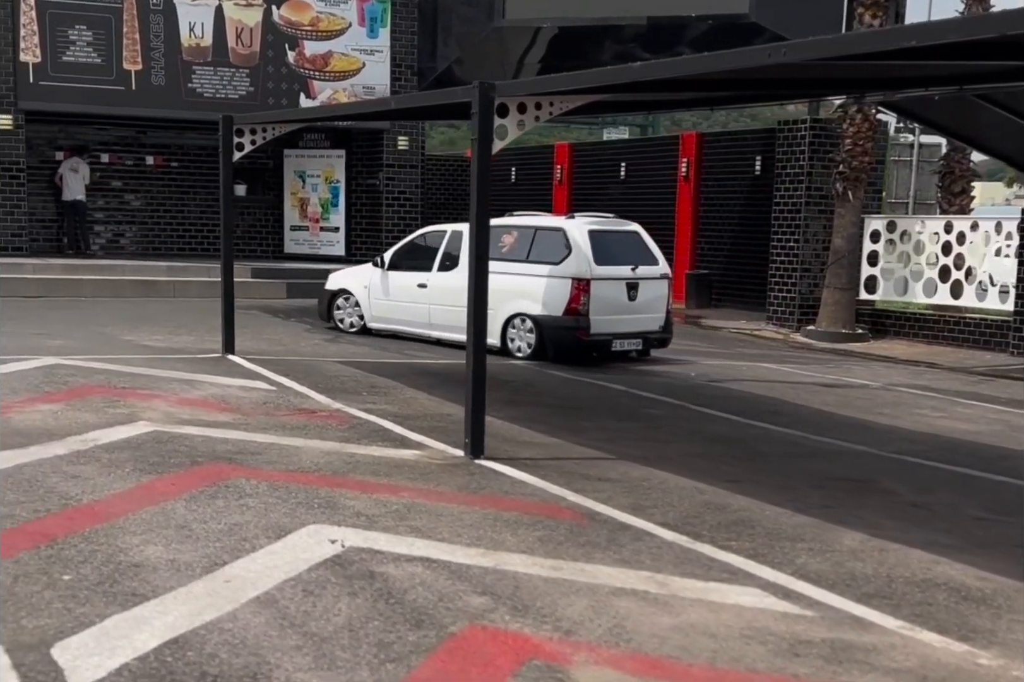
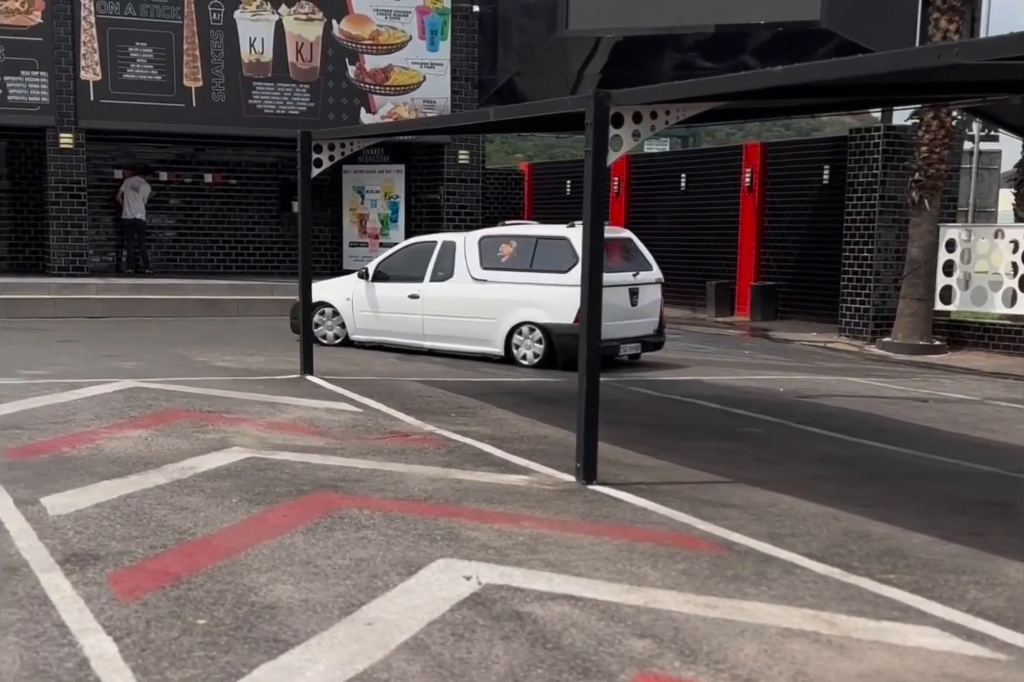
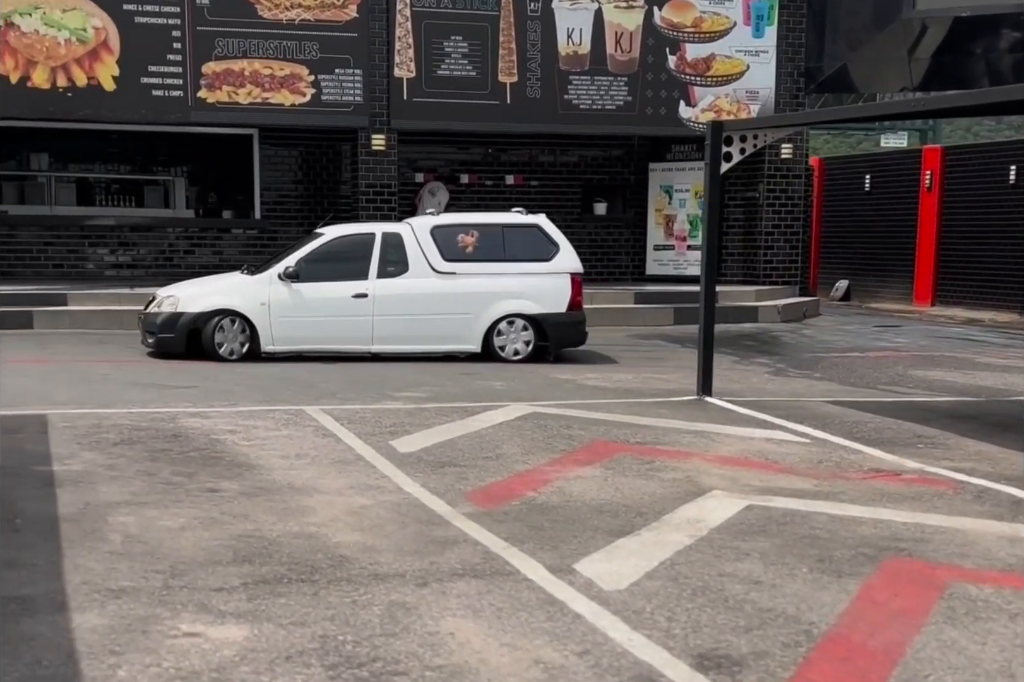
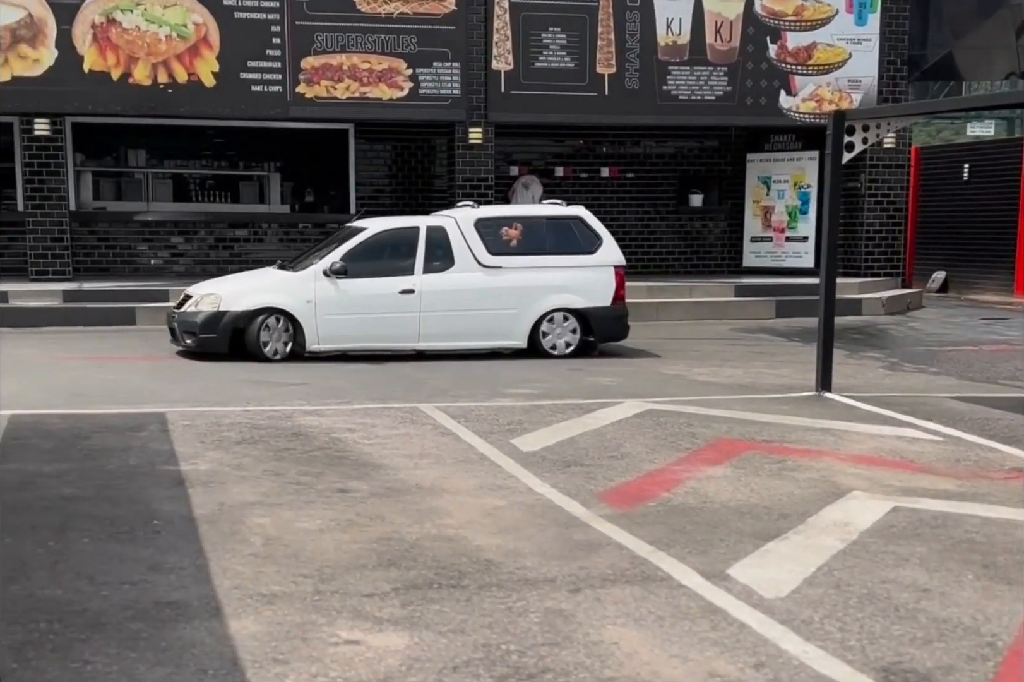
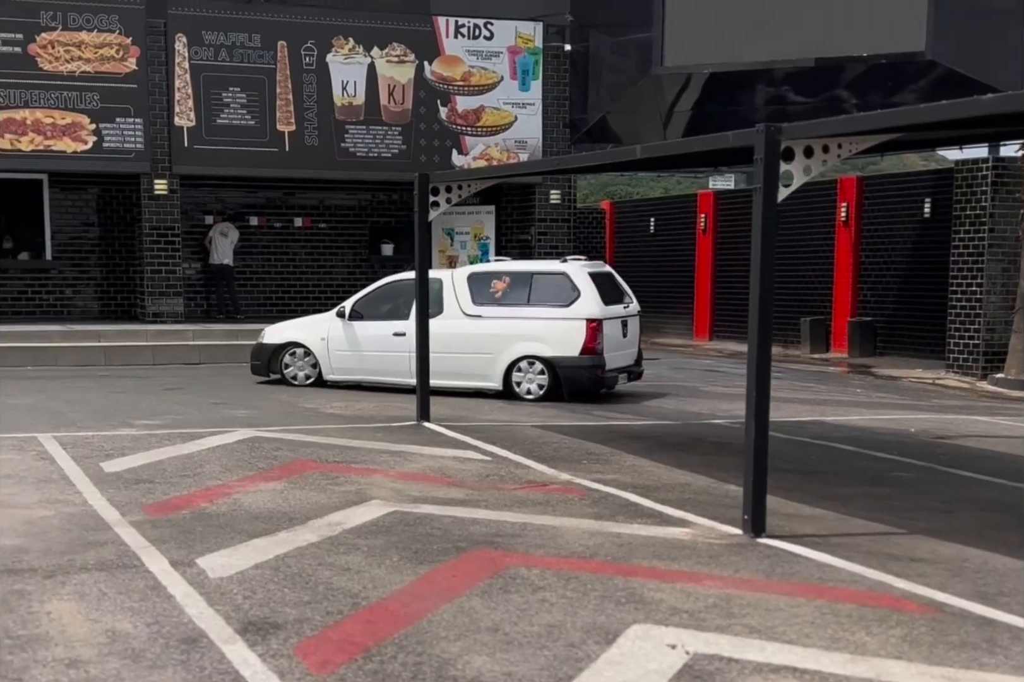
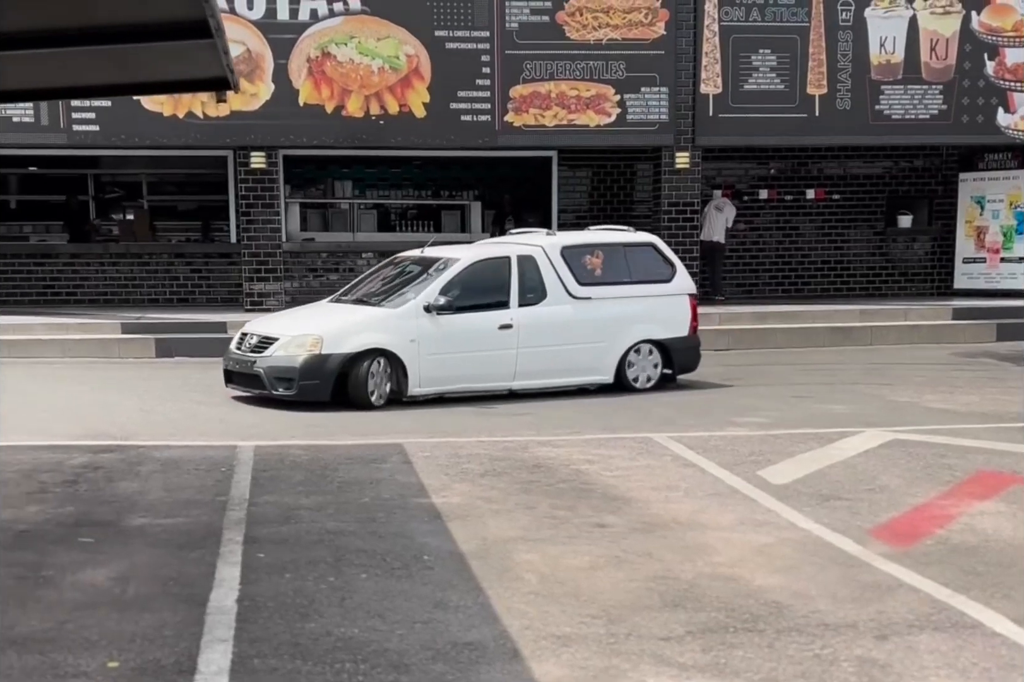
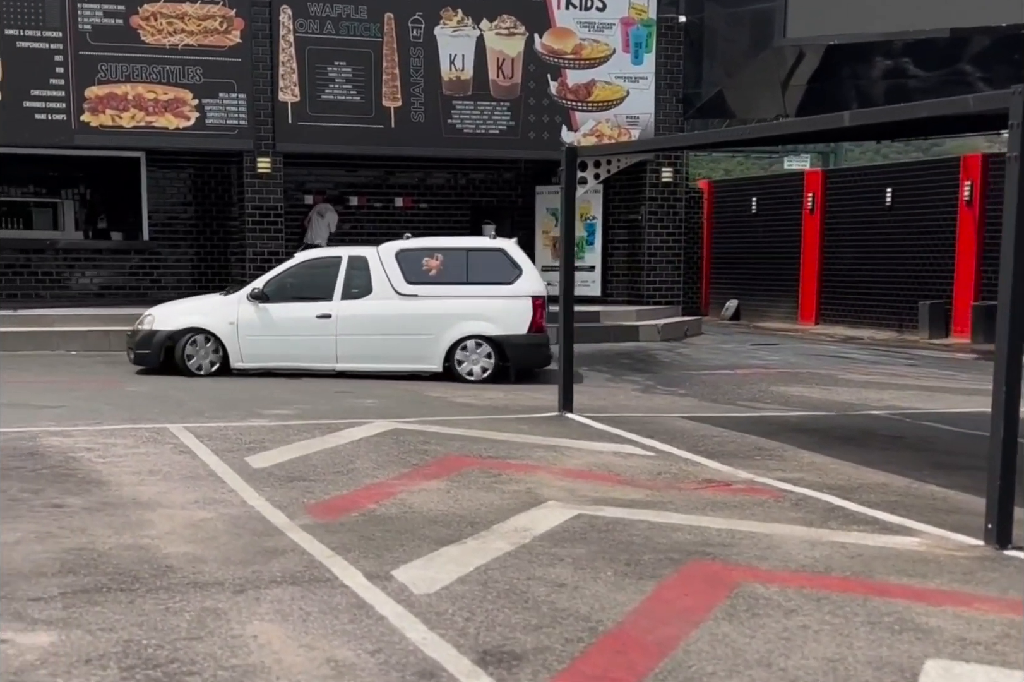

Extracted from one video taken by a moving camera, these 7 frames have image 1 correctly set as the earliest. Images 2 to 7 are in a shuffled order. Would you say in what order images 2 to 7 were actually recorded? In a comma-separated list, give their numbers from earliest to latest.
2, 5, 7, 3, 4, 6
